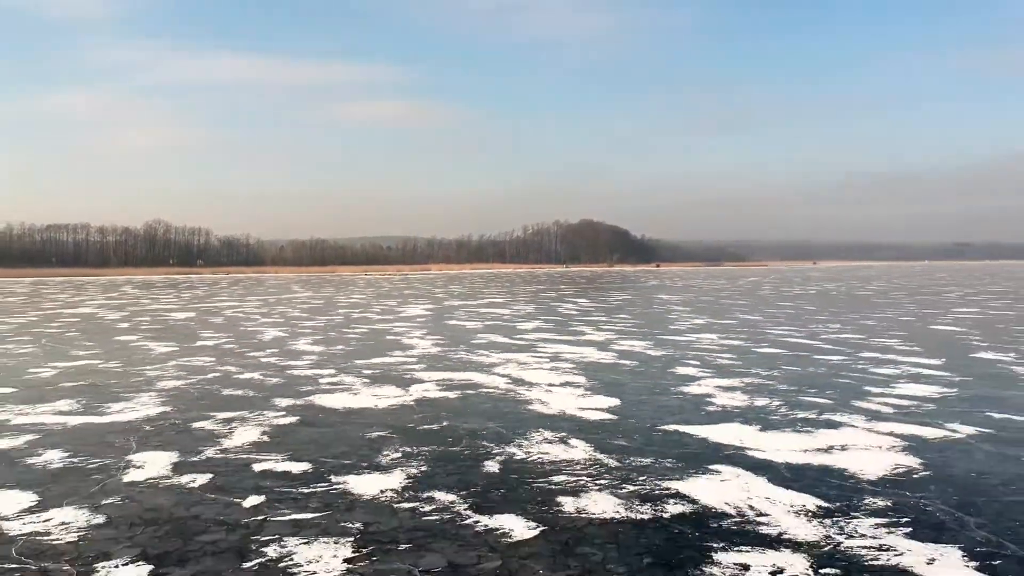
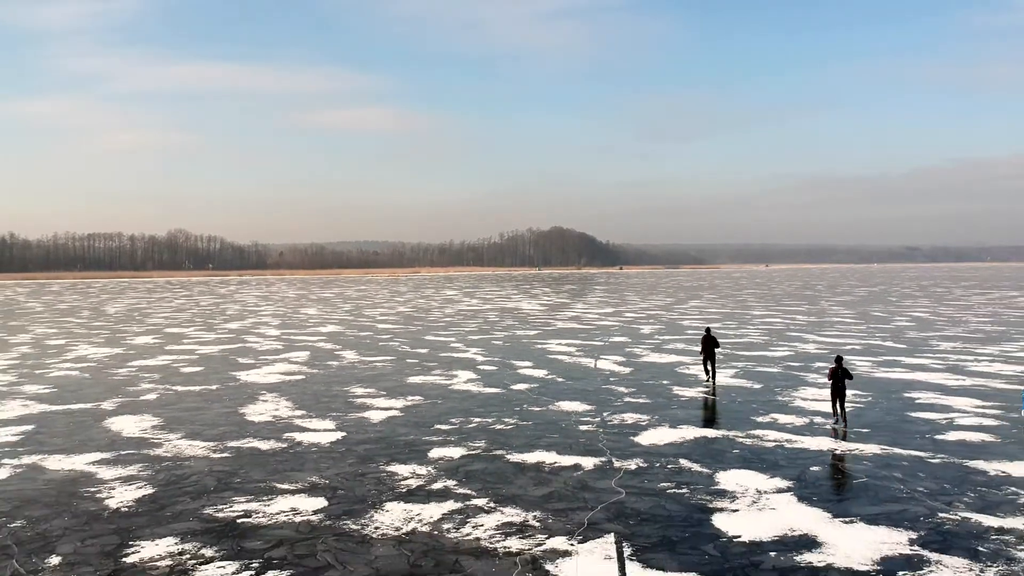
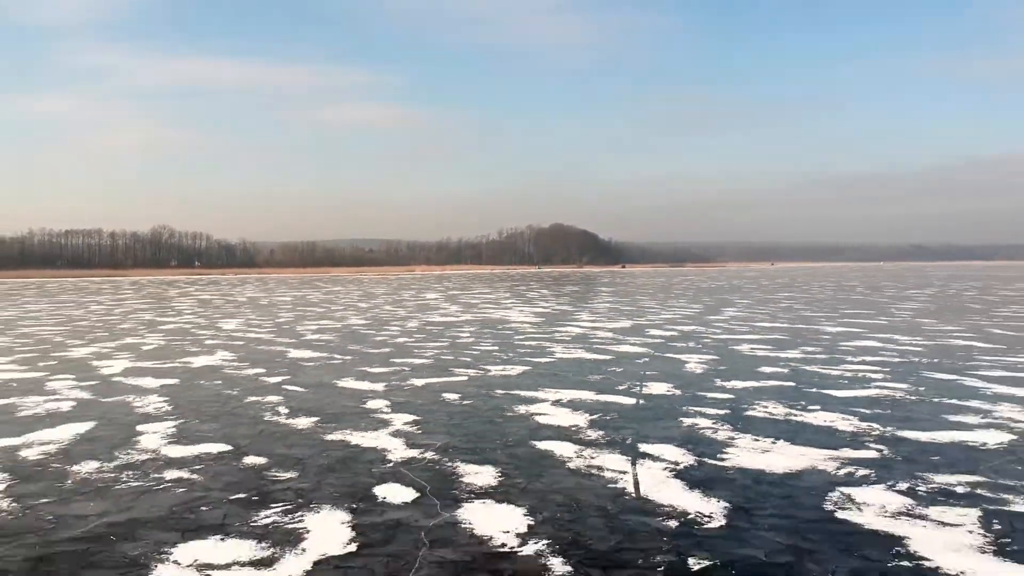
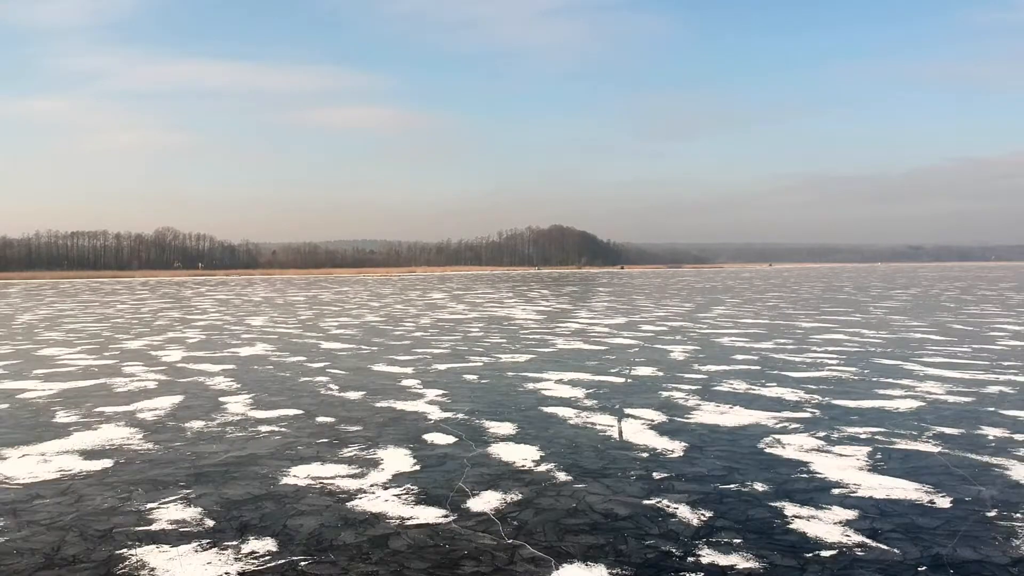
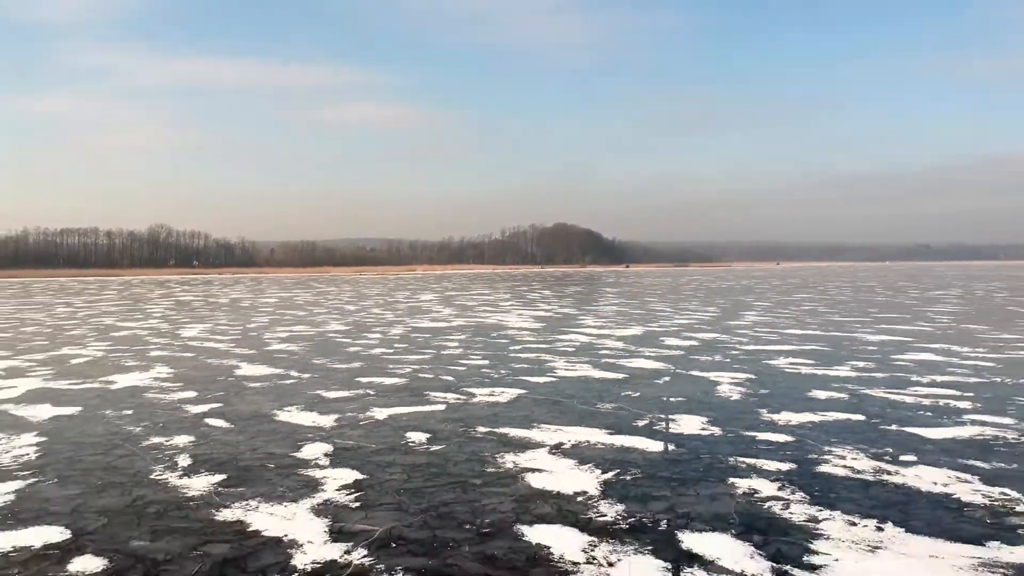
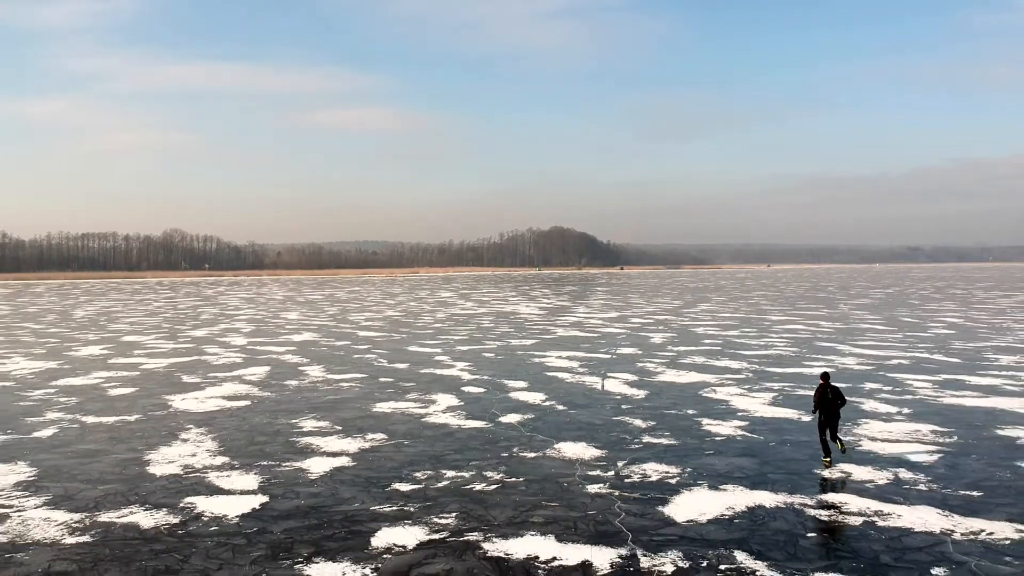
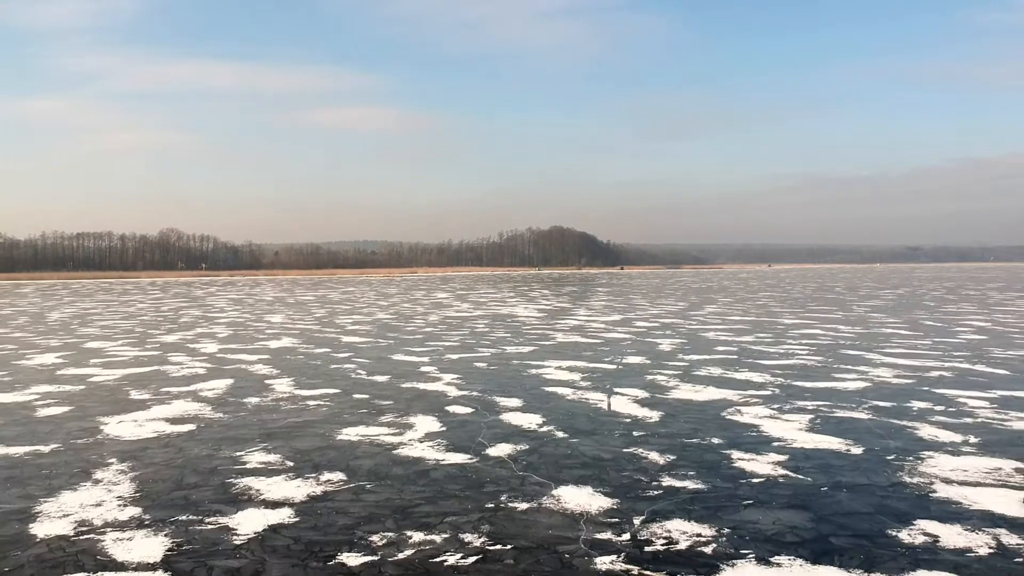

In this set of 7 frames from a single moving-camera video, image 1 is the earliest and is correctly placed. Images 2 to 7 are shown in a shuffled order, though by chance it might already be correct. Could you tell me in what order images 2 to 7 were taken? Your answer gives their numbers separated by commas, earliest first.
5, 3, 4, 7, 6, 2
